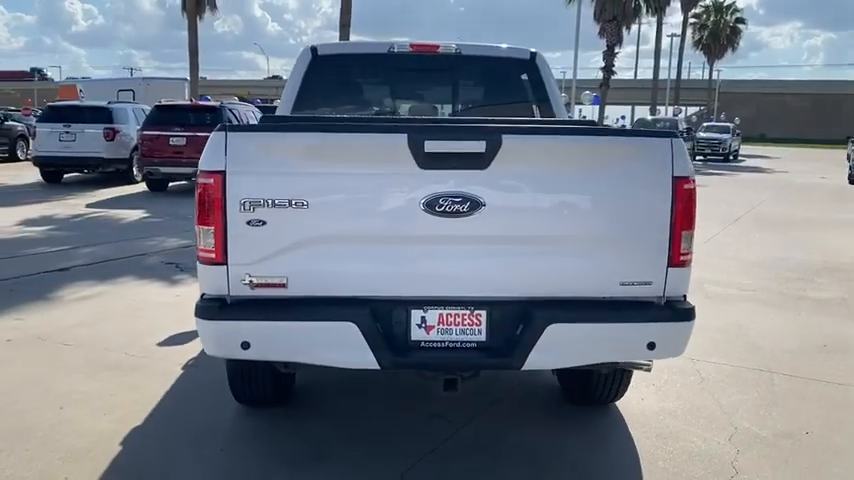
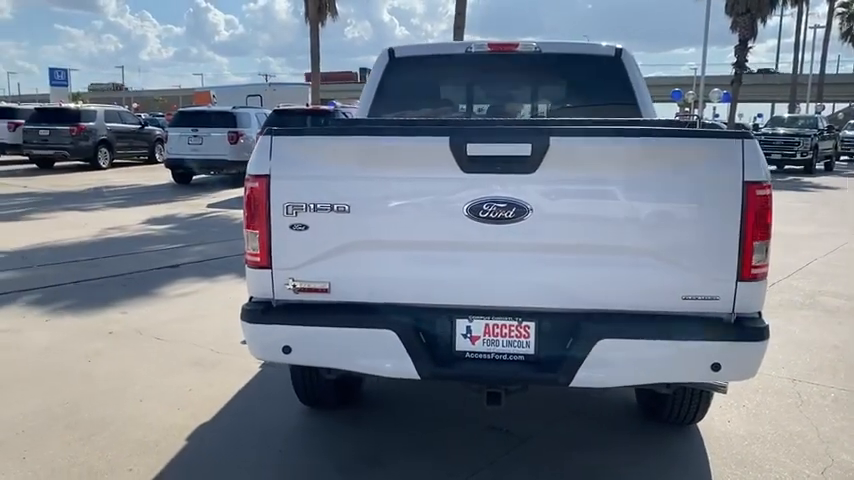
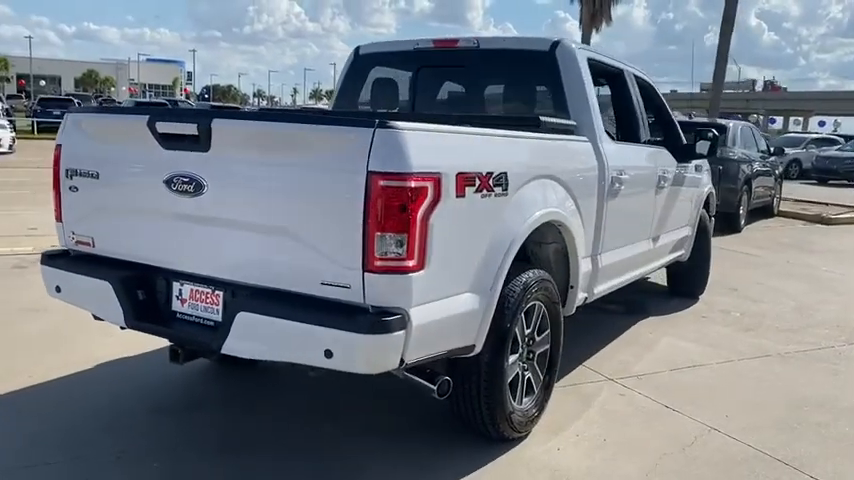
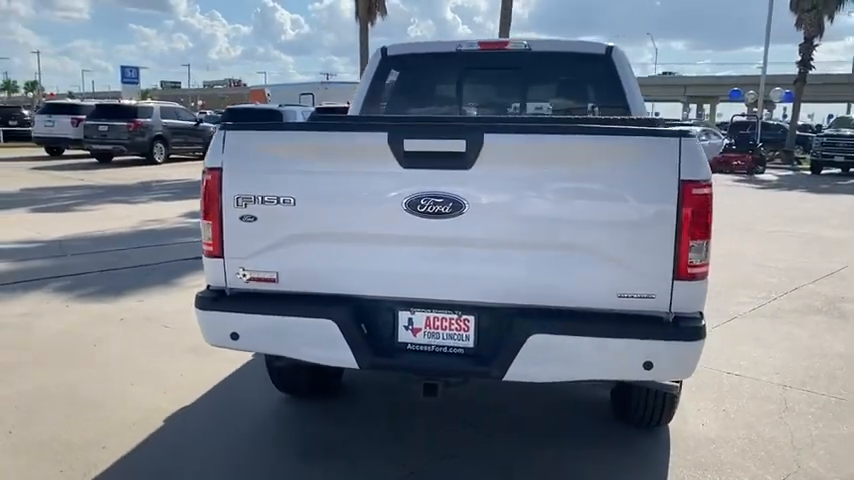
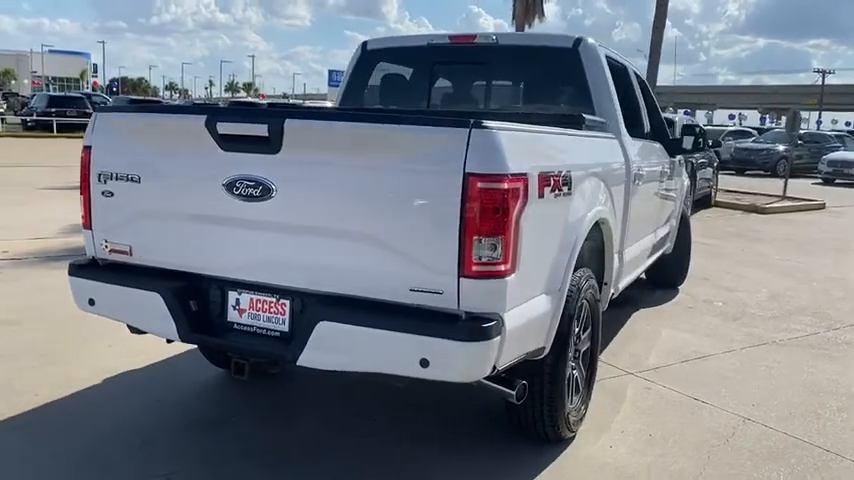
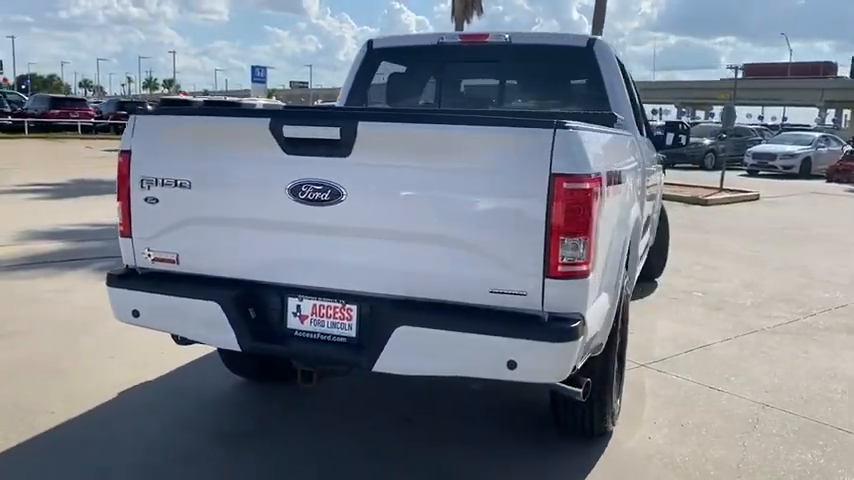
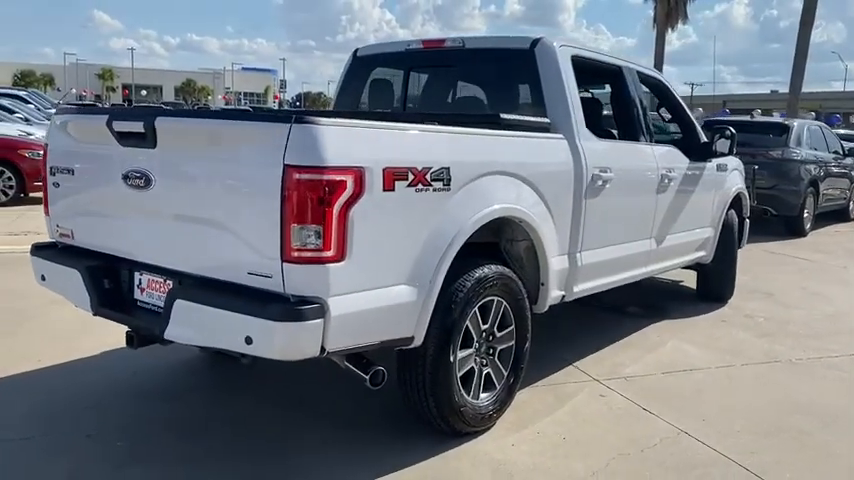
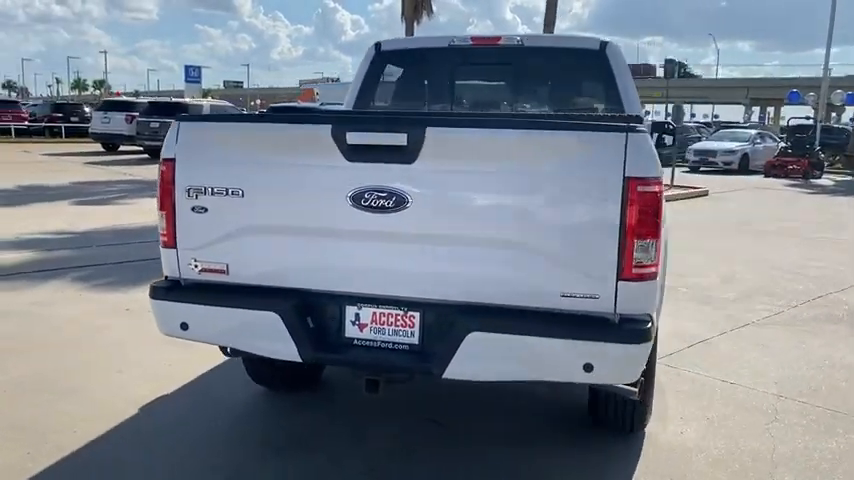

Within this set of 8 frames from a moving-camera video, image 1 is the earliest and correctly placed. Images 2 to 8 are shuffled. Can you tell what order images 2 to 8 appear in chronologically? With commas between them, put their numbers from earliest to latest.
2, 4, 8, 6, 5, 3, 7
